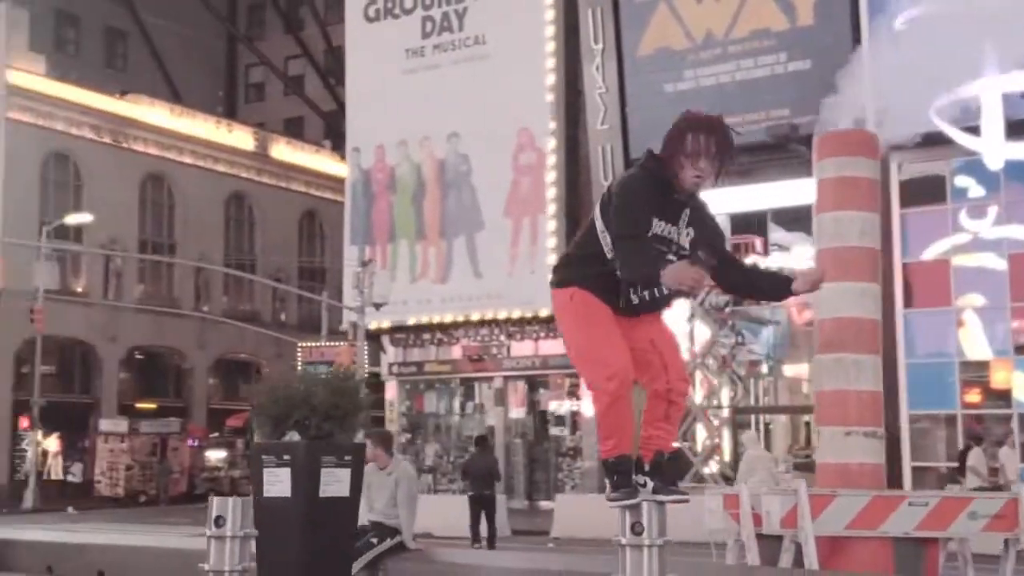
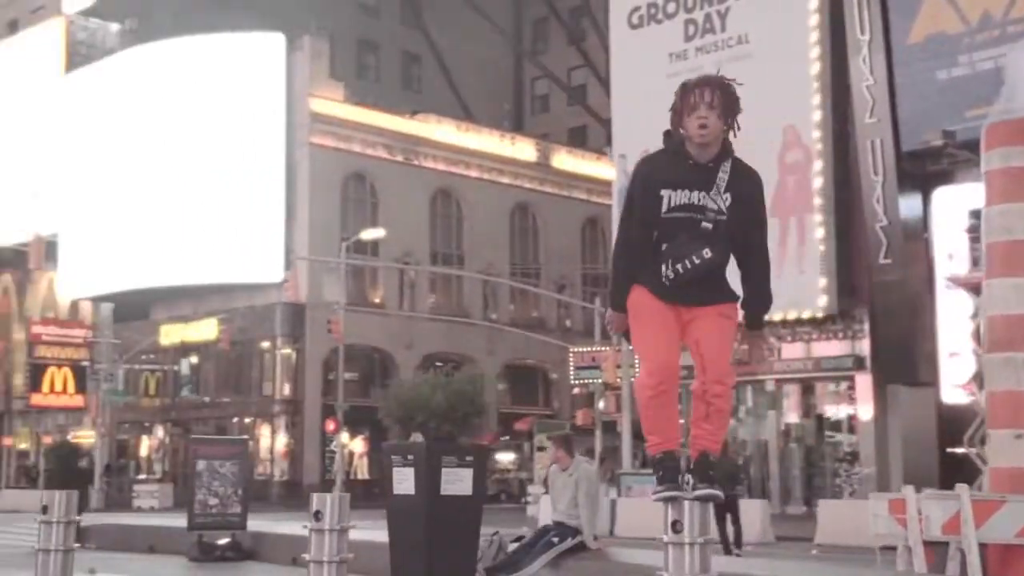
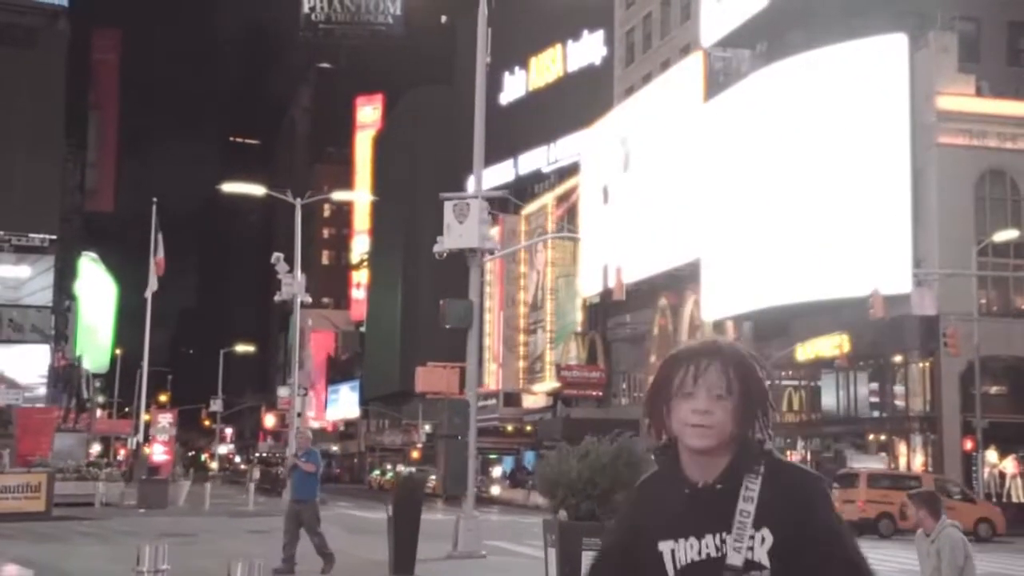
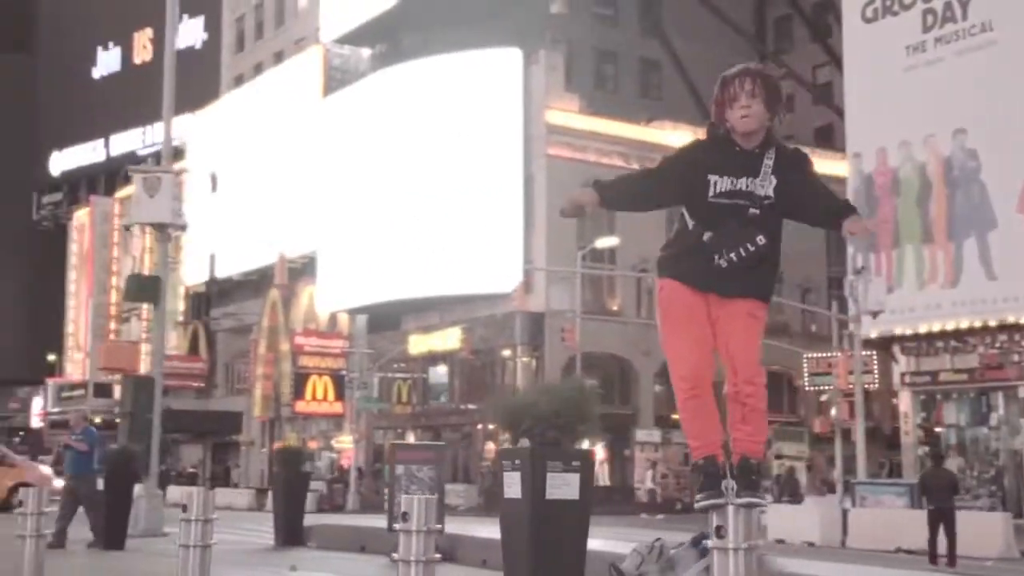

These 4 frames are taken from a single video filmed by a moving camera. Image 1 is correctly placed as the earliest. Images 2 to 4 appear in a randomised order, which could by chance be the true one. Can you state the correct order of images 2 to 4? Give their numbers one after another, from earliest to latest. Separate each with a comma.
2, 4, 3
